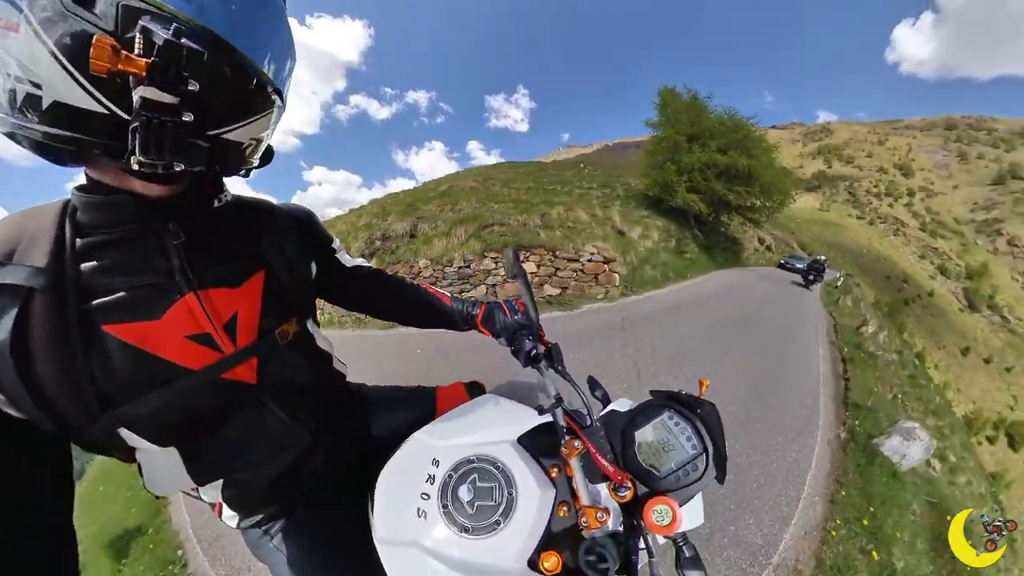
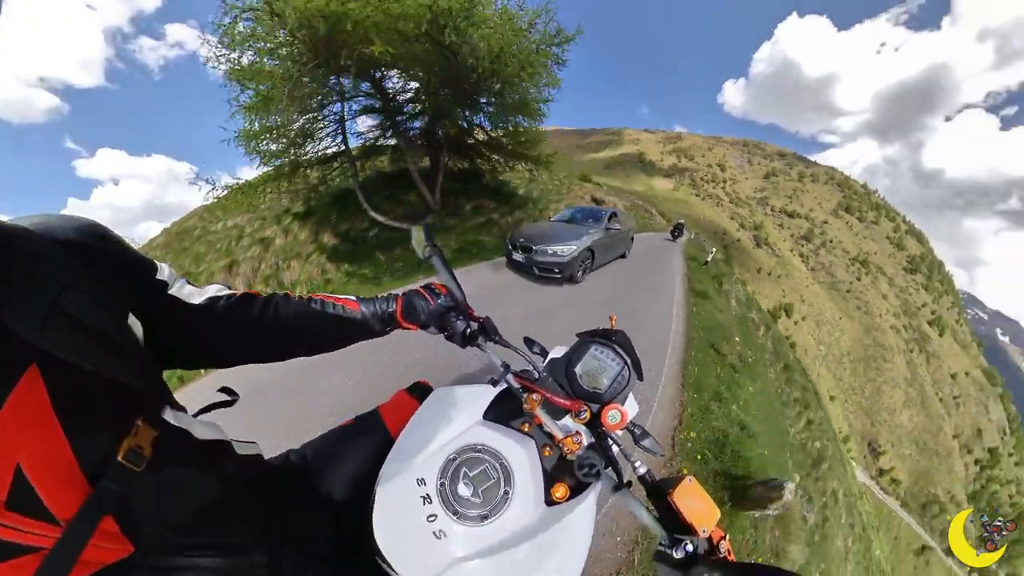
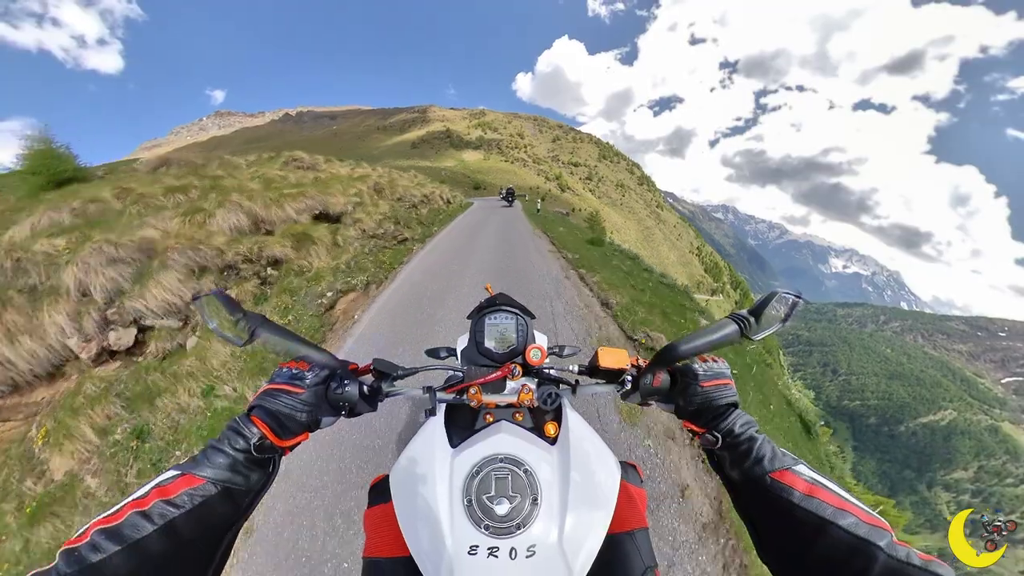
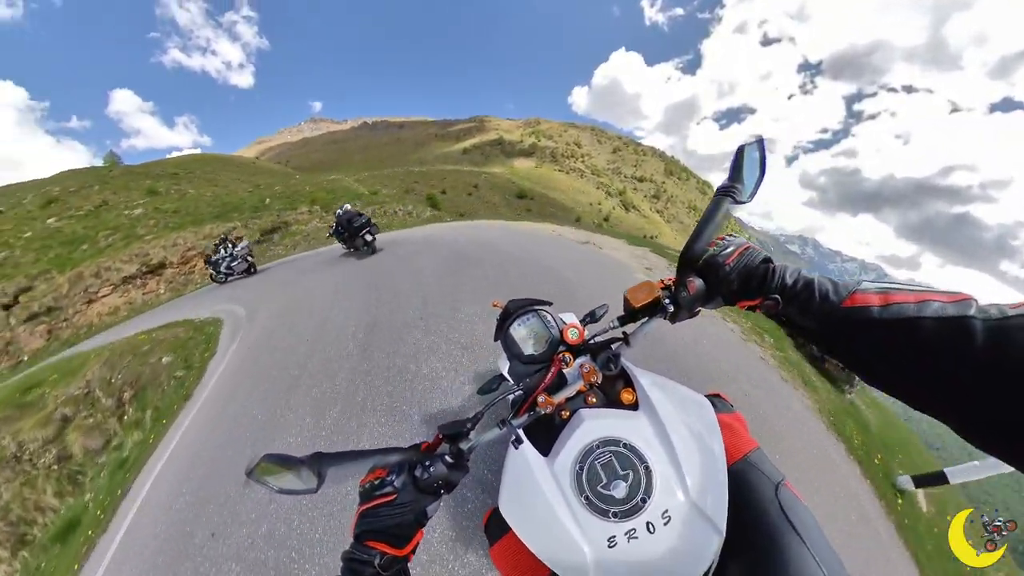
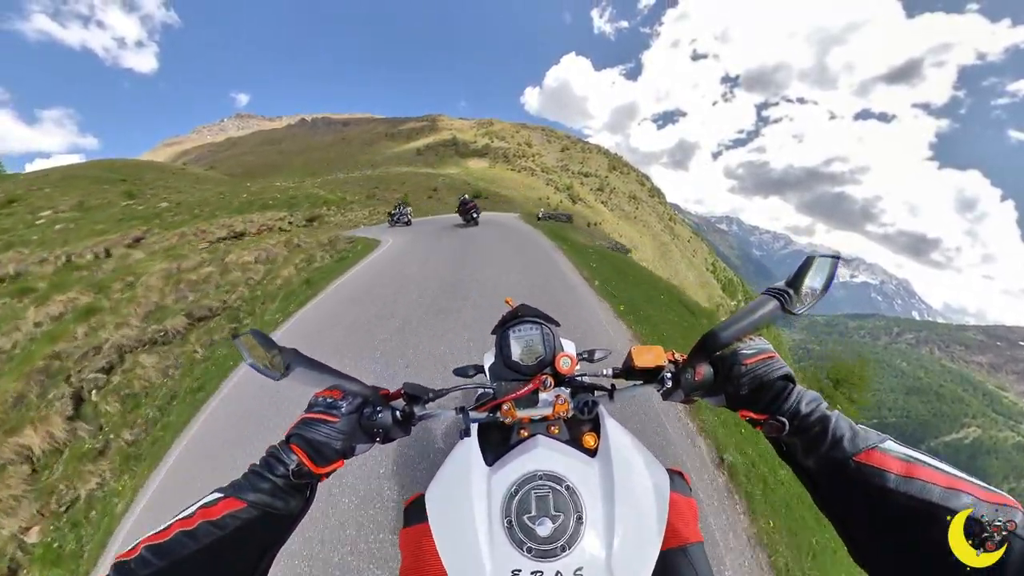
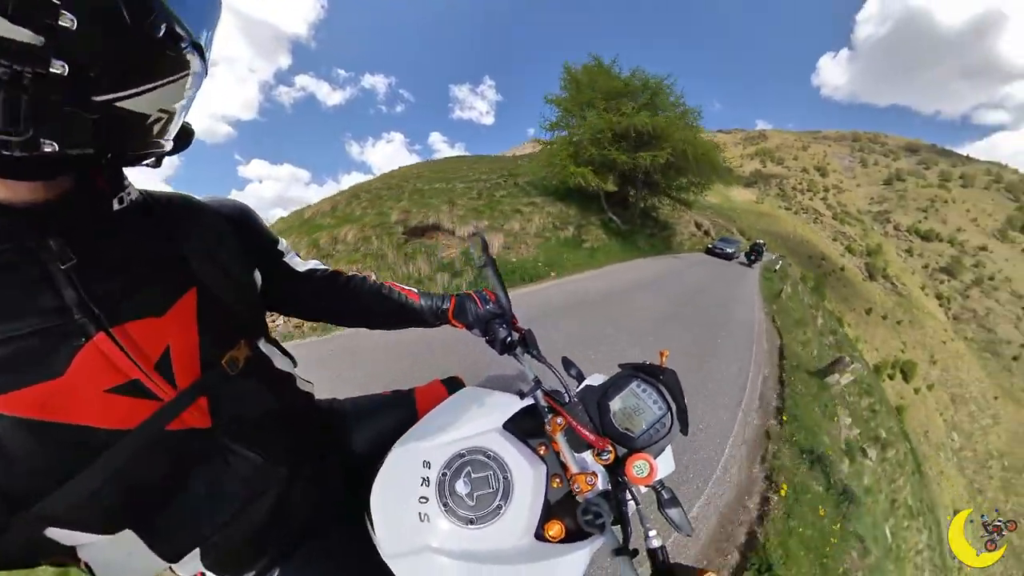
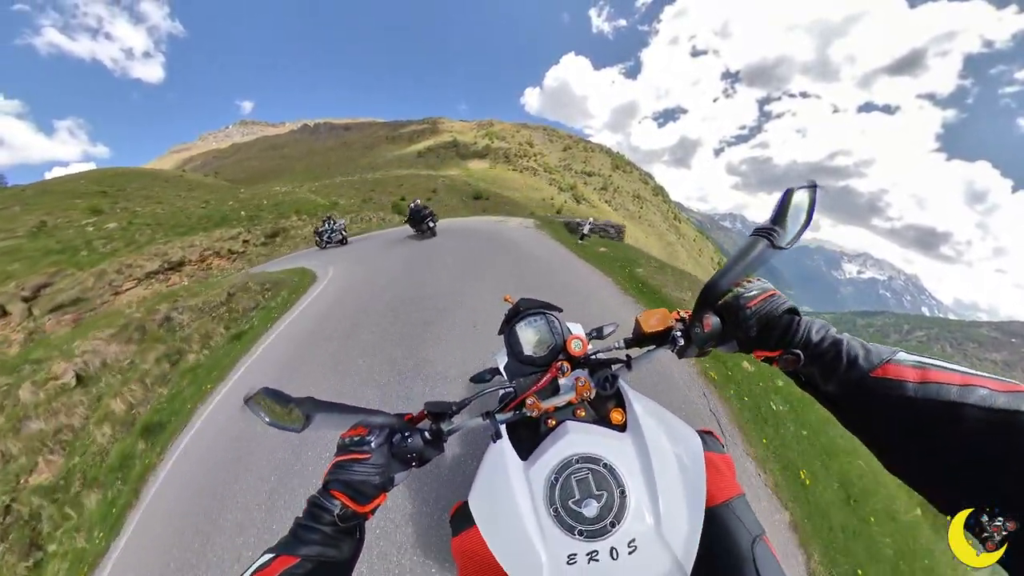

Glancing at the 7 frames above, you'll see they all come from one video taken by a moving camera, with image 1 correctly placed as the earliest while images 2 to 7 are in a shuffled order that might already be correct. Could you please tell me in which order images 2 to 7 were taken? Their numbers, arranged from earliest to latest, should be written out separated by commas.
6, 2, 3, 5, 7, 4
